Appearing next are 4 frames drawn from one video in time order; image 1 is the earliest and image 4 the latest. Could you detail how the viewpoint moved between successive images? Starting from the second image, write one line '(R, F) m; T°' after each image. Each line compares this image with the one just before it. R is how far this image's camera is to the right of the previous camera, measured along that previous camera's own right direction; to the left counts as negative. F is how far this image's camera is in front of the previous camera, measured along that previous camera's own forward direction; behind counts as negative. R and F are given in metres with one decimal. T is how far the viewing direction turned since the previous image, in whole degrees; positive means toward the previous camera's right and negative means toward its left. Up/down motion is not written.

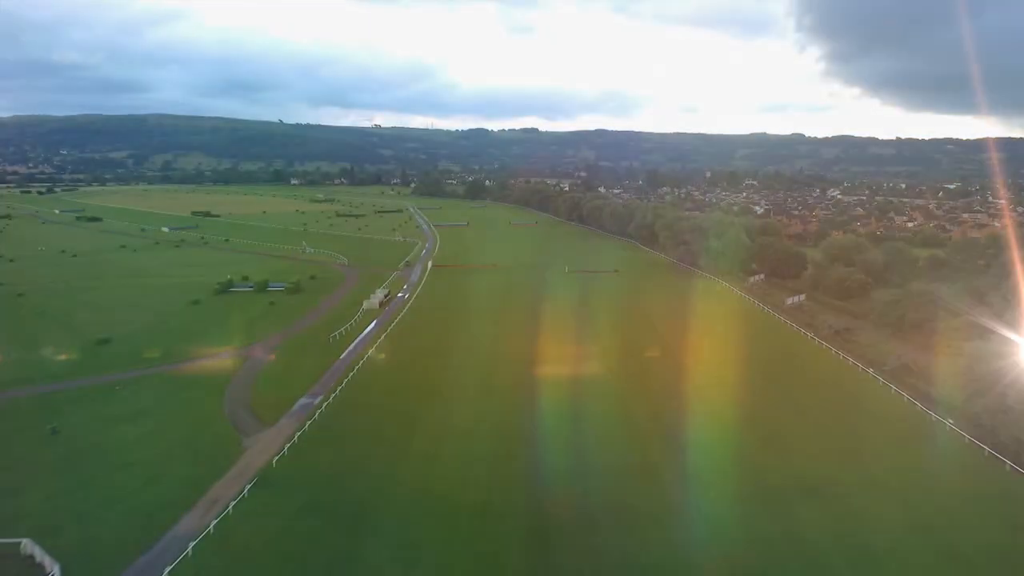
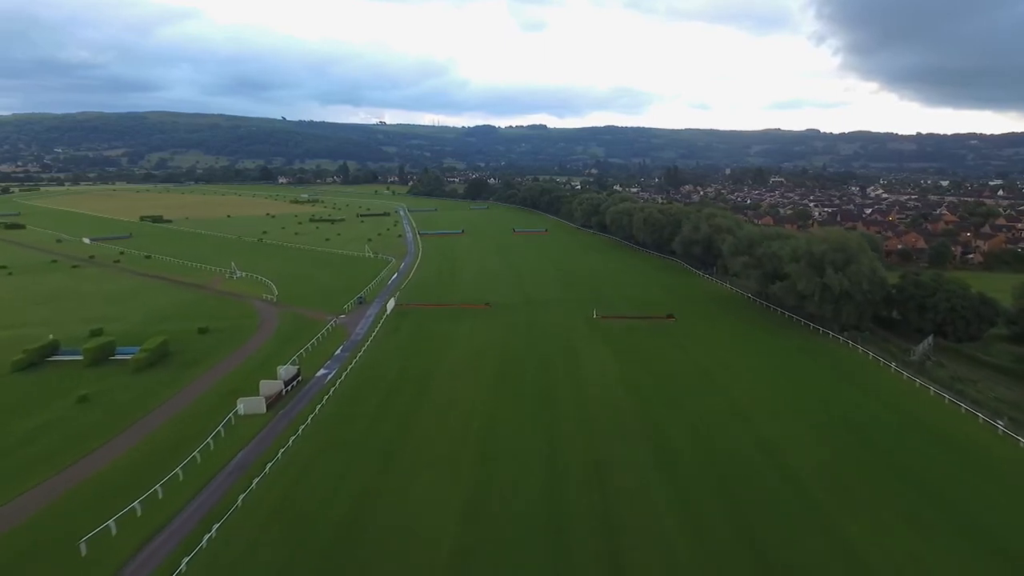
(+0.6, +22.8) m; -1°
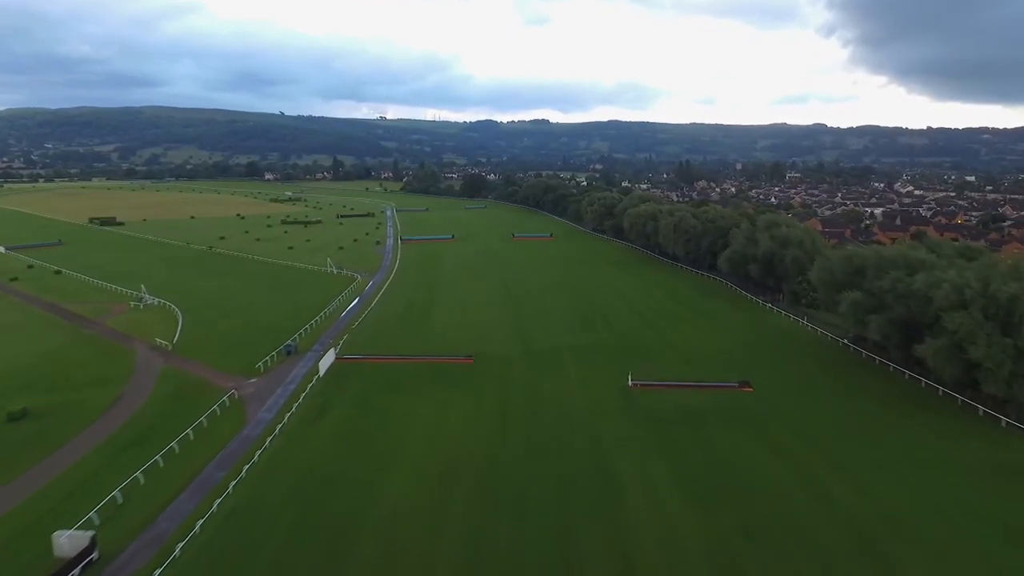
(+0.5, +15.3) m; 0°
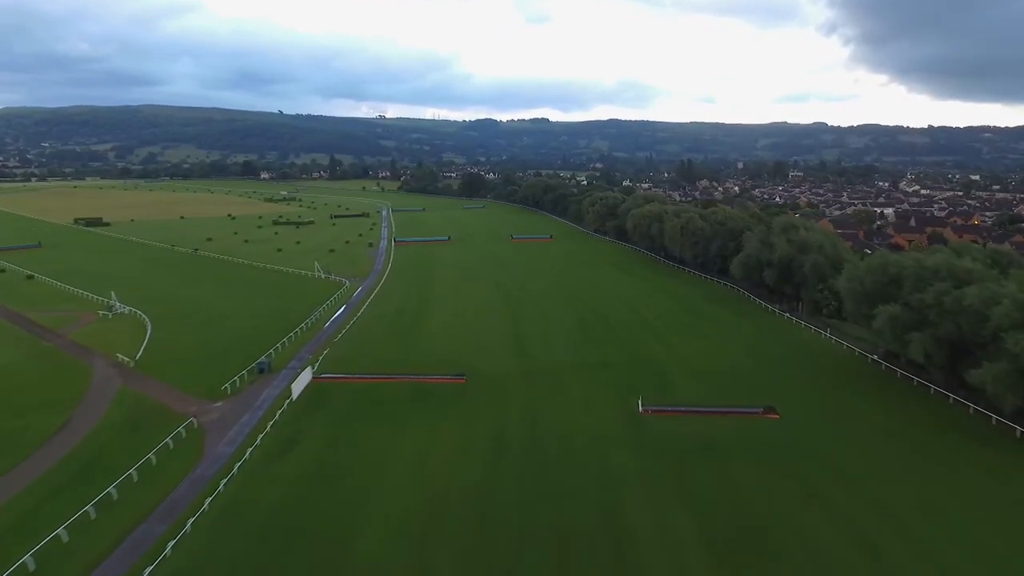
(+0.2, +3.3) m; 0°
